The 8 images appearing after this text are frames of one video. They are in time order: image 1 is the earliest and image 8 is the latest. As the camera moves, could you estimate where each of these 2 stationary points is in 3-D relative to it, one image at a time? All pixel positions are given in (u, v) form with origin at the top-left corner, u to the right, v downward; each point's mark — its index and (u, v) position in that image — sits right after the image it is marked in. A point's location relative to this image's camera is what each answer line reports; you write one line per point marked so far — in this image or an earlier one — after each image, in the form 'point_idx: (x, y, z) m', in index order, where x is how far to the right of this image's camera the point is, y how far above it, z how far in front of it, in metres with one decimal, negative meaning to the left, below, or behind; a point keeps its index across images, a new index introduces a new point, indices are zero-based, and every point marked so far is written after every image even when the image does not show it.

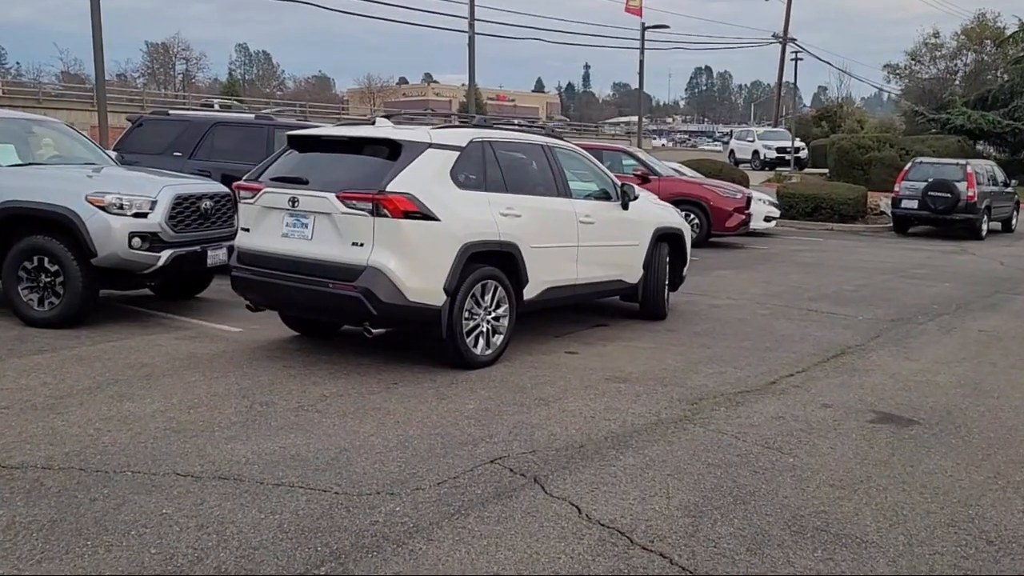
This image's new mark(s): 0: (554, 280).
0: (+0.4, +0.1, +7.8) m
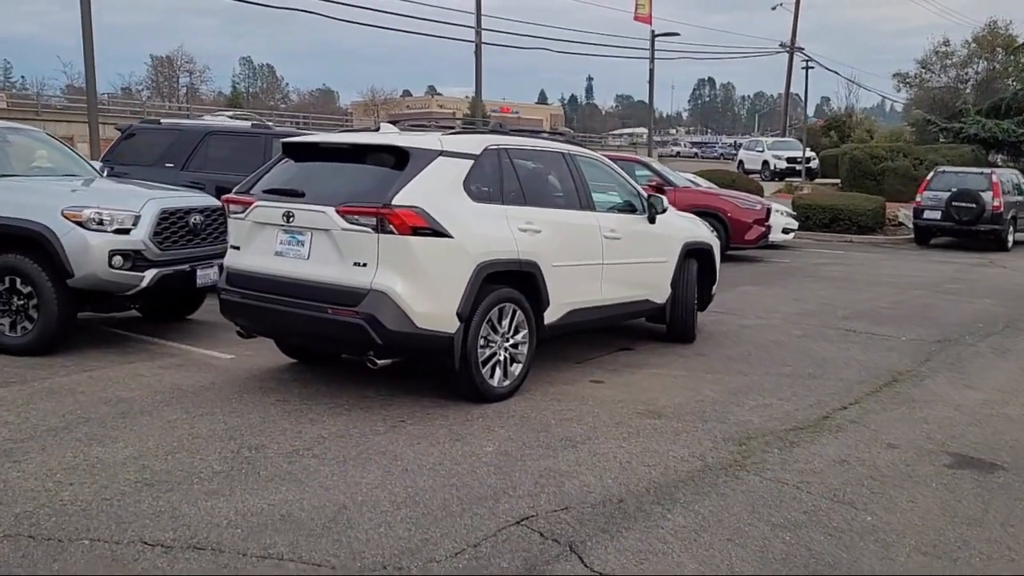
0: (+0.5, -0.1, +7.1) m
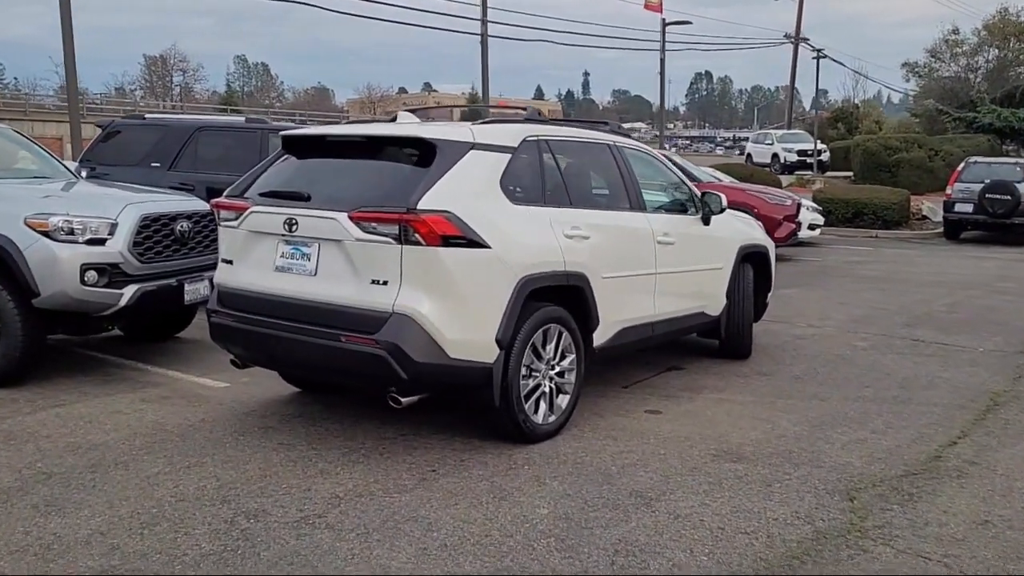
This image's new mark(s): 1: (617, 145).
0: (+0.8, -0.2, +6.1) m
1: (+0.7, +1.0, +6.3) m
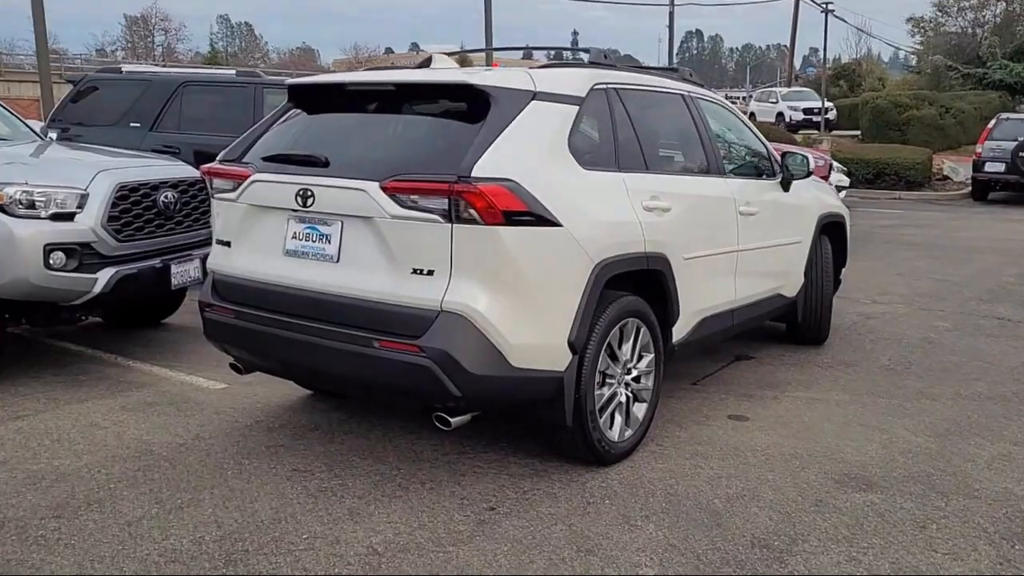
0: (+1.1, -0.1, +5.0) m
1: (+1.0, +1.1, +5.2) m
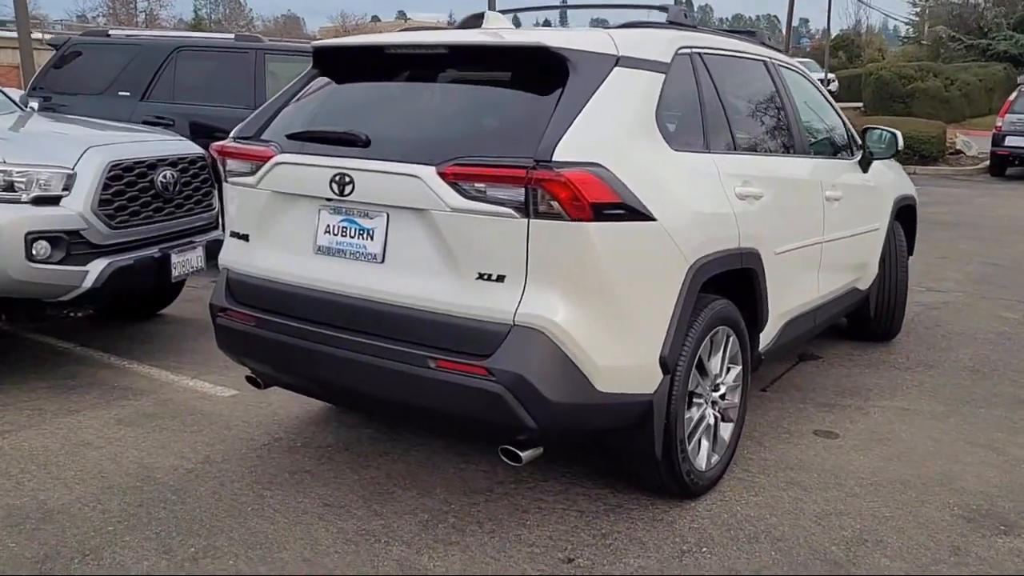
0: (+1.3, -0.1, +4.4) m
1: (+1.3, +1.1, +4.6) m
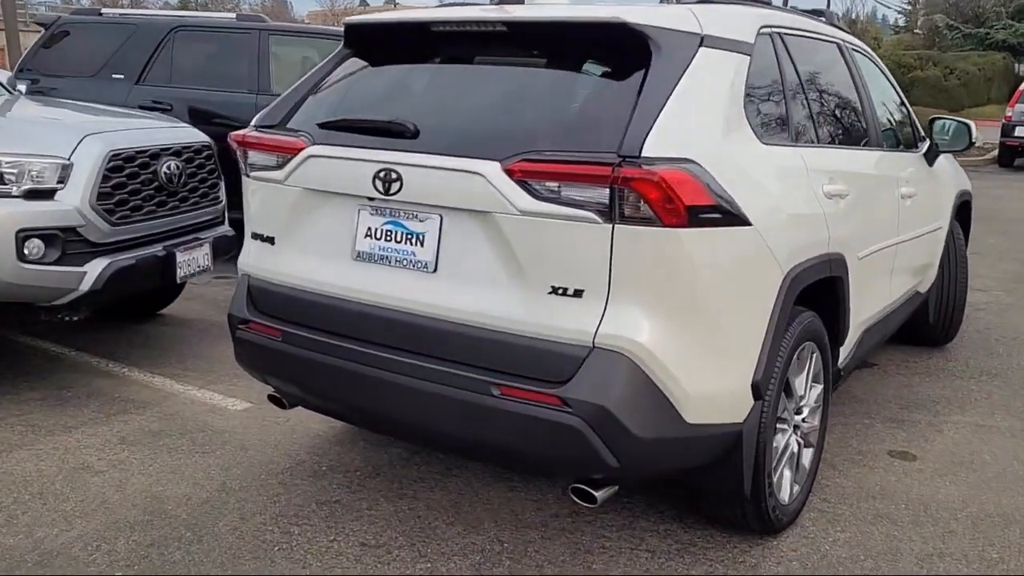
0: (+1.5, -0.1, +4.0) m
1: (+1.5, +1.1, +4.1) m
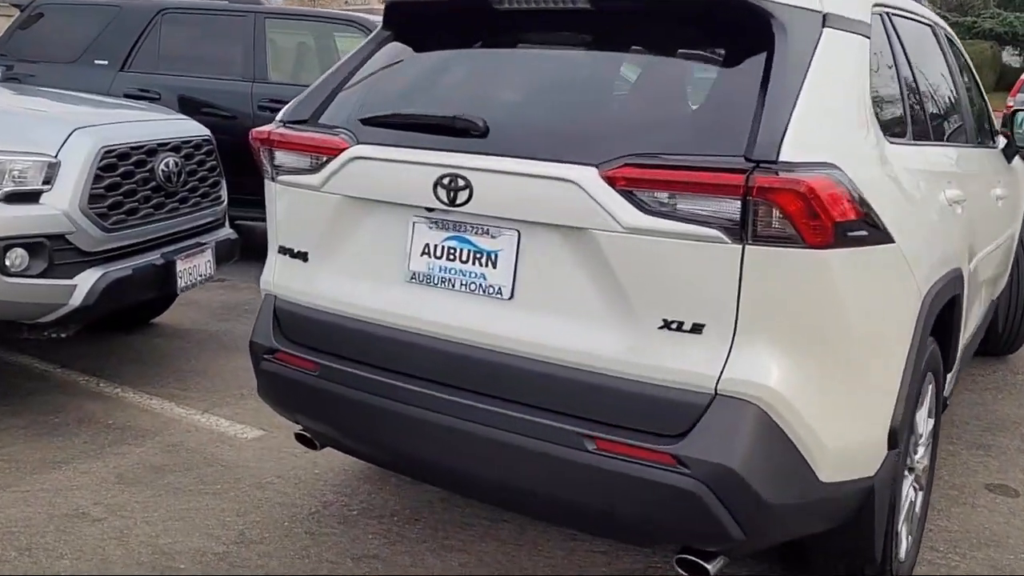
0: (+1.7, -0.2, +3.6) m
1: (+1.7, +1.0, +3.7) m
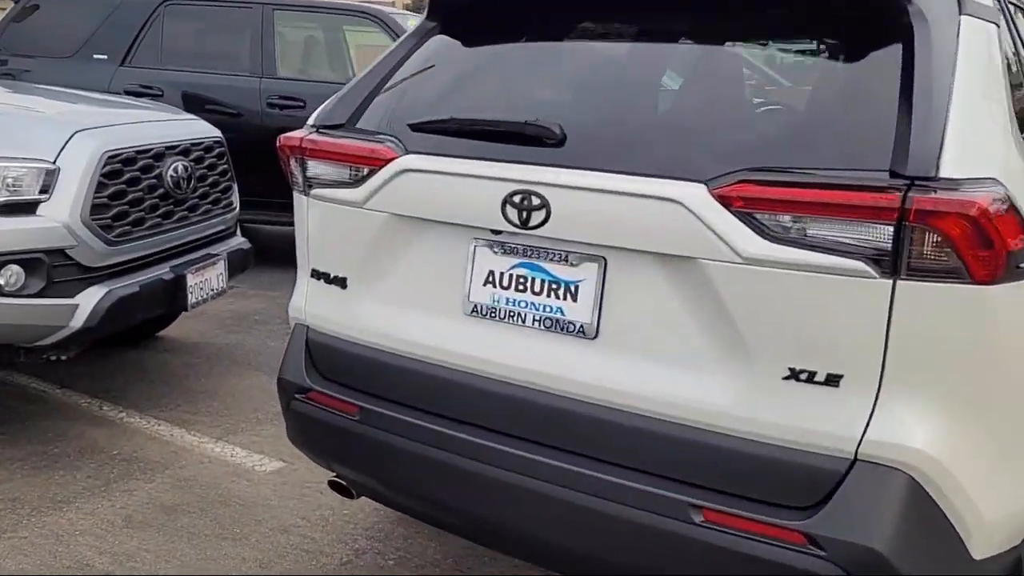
0: (+1.9, -0.2, +3.2) m
1: (+1.8, +1.0, +3.3) m
